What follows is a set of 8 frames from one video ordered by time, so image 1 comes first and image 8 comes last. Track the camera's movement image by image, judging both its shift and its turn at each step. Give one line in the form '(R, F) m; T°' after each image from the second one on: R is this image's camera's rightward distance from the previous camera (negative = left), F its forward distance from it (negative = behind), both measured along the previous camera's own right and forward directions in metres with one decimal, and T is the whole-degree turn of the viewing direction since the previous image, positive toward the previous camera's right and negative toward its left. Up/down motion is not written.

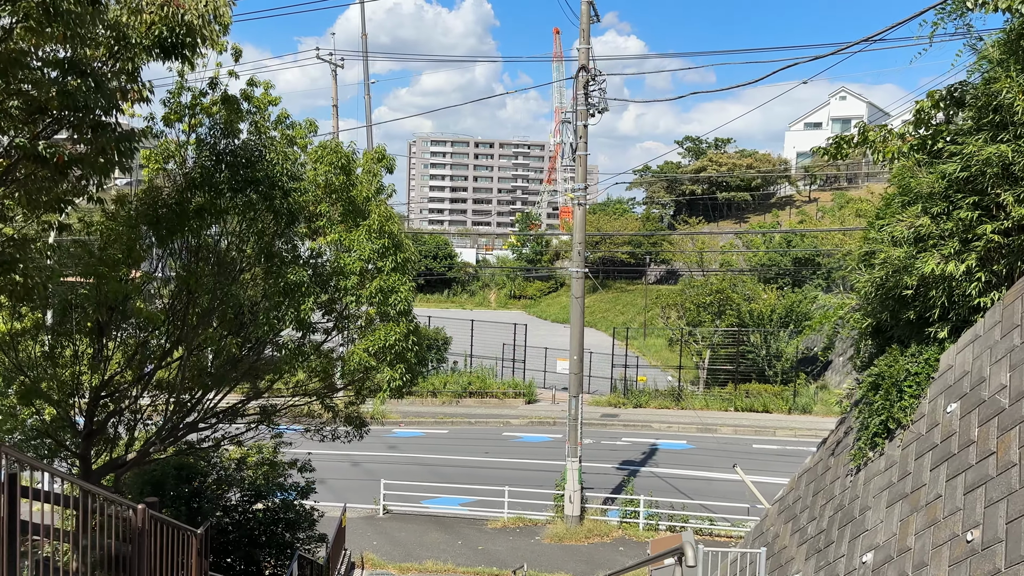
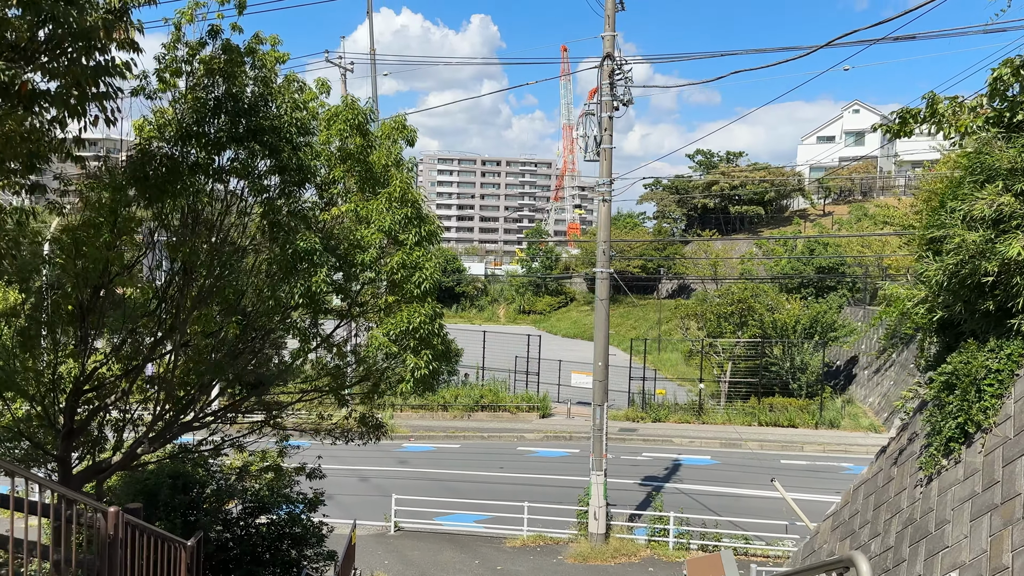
(-0.2, +0.6) m; 0°
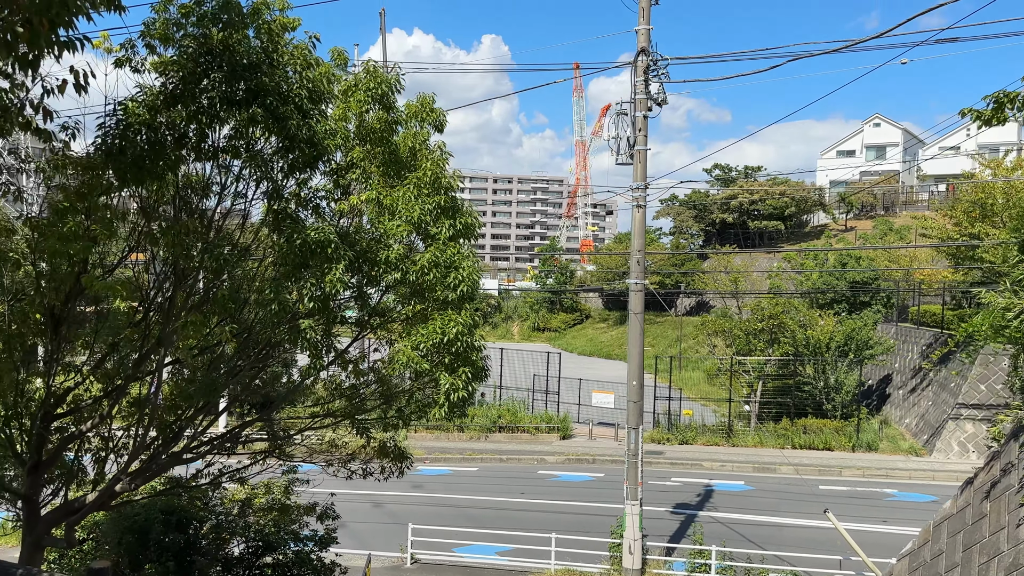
(-0.2, +0.7) m; -1°
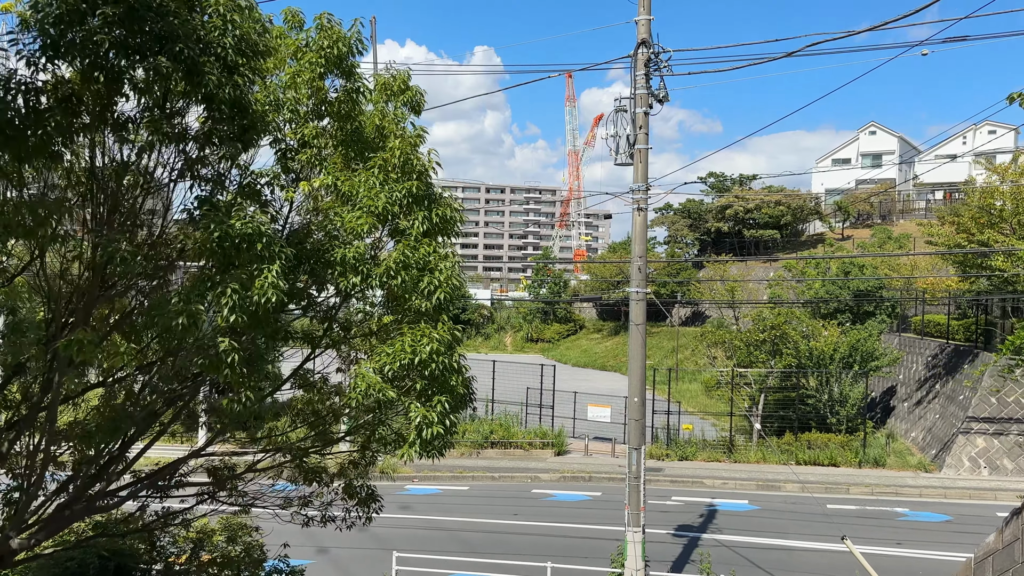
(0.0, +0.6) m; +1°
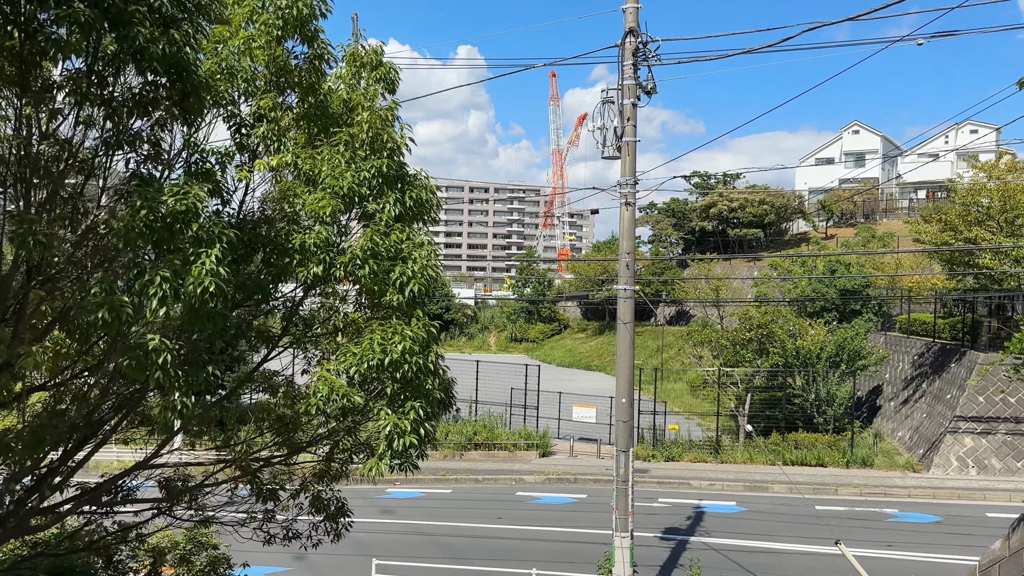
(0.0, +0.3) m; +1°
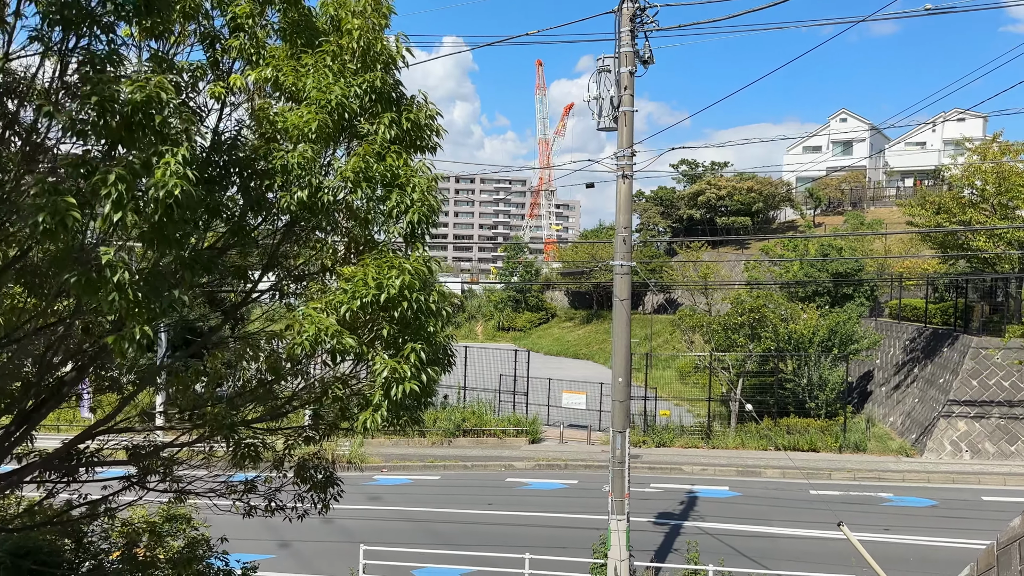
(-0.1, +0.3) m; +1°
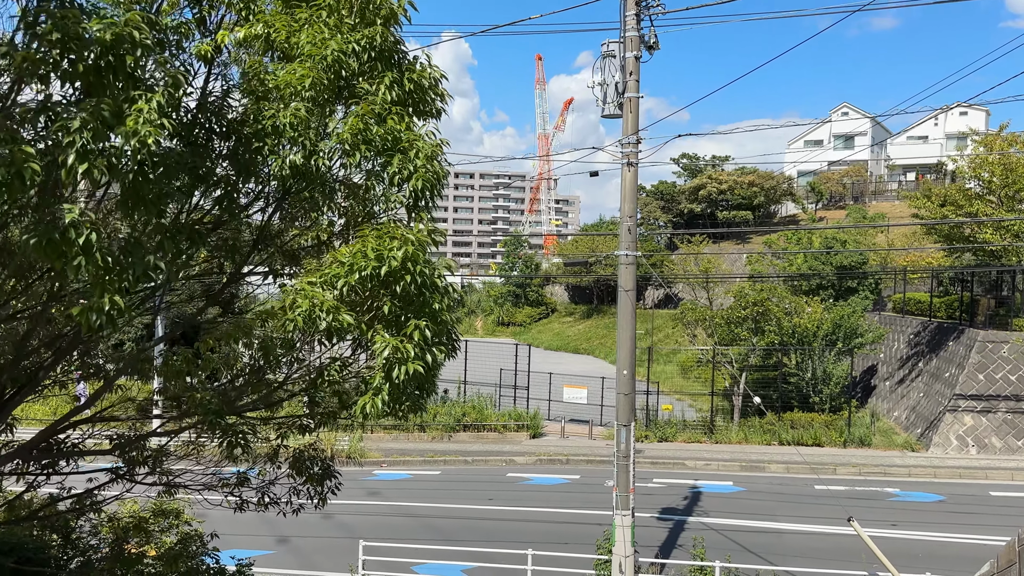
(0.0, +0.2) m; 0°
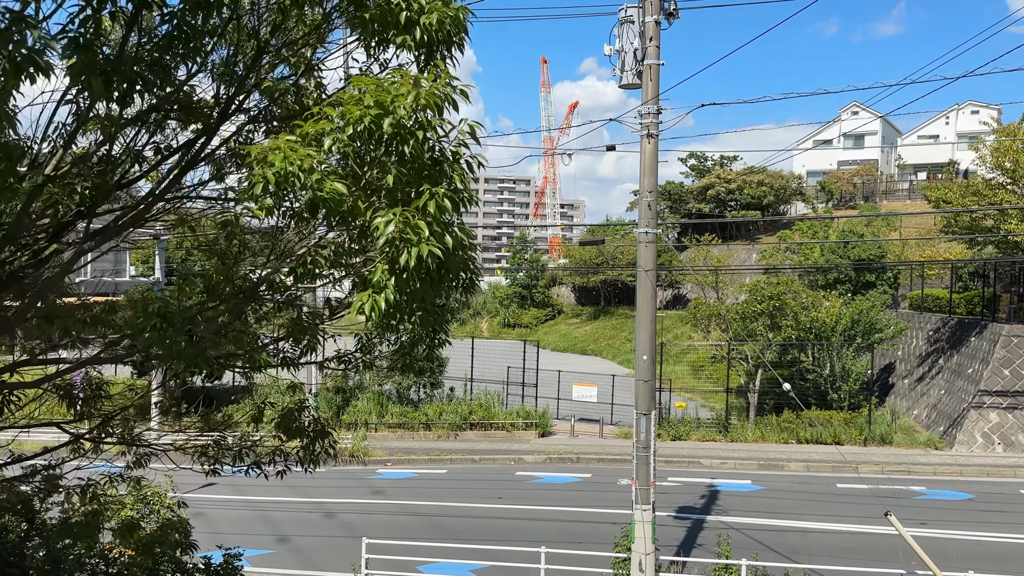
(-0.1, +0.4) m; 0°
